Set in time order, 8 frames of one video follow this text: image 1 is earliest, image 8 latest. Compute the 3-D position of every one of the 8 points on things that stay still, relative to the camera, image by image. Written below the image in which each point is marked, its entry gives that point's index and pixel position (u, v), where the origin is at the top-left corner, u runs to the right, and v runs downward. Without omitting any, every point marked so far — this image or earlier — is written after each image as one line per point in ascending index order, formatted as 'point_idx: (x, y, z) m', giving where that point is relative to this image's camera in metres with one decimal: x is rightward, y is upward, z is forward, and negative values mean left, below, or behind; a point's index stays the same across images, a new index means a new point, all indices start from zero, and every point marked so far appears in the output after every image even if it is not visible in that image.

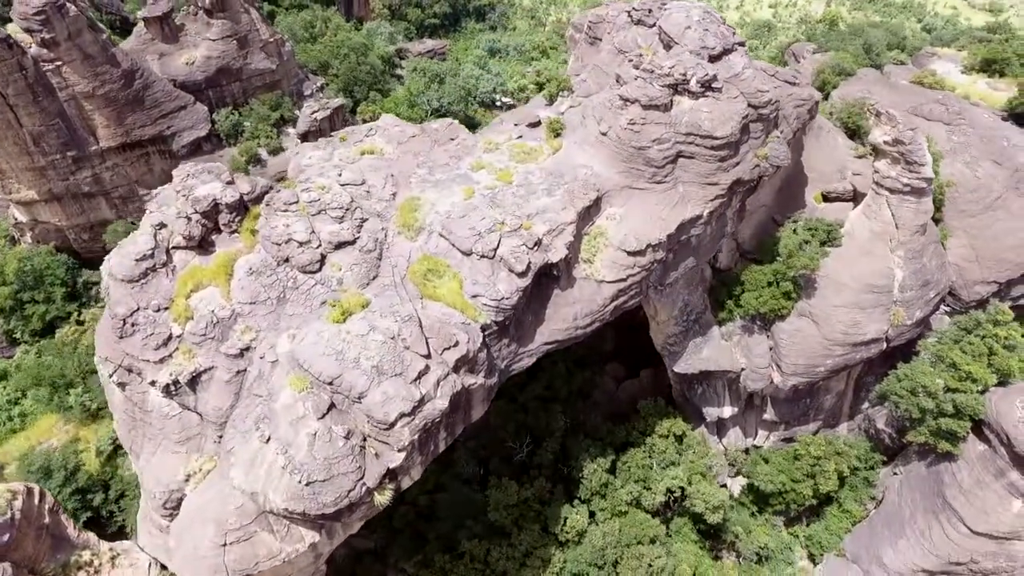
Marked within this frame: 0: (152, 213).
0: (-7.4, +1.5, +12.7) m
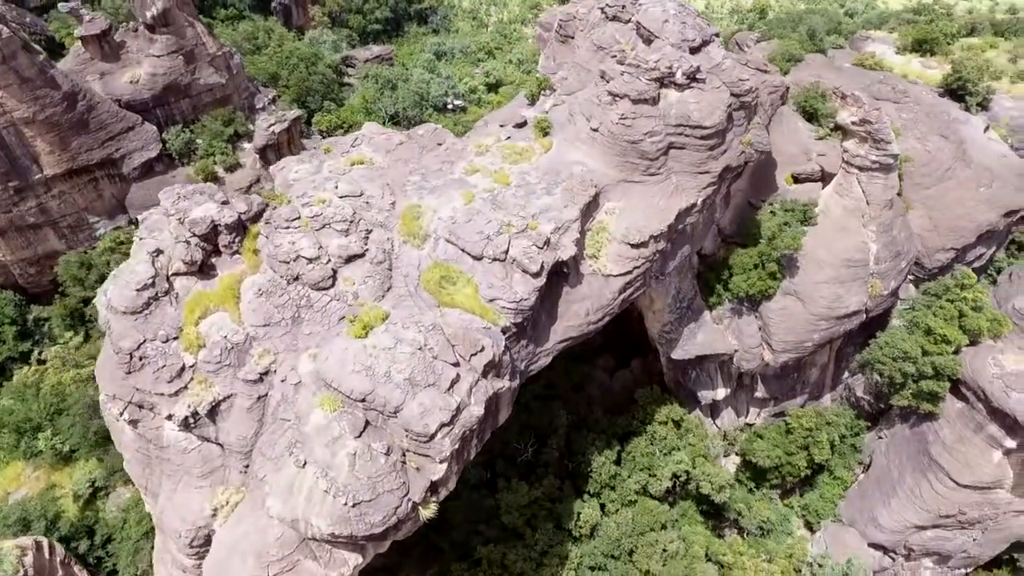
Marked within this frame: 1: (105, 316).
0: (-7.2, +0.9, +12.1) m
1: (-7.5, -0.5, +11.3) m
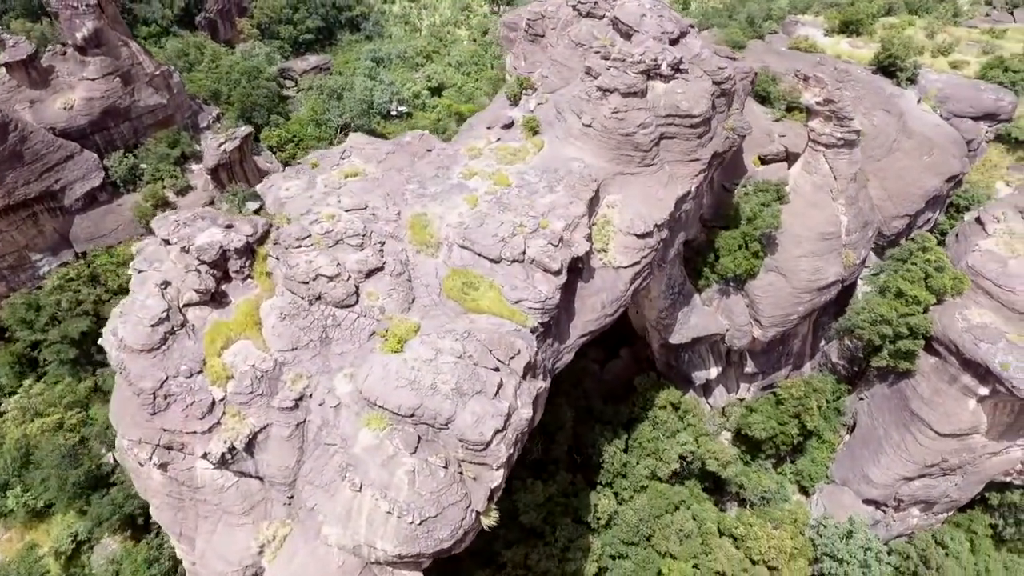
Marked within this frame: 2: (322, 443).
0: (-6.7, +0.3, +11.4) m
1: (-6.8, -1.2, +10.6) m
2: (-3.2, -2.6, +10.3) m
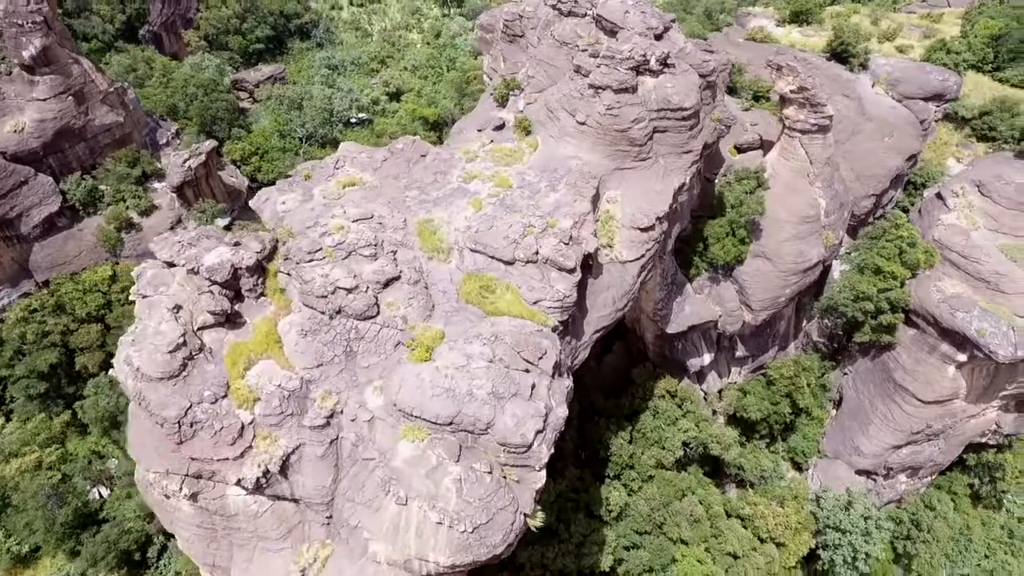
0: (-6.3, -0.2, +11.0) m
1: (-6.3, -1.6, +10.1) m
2: (-2.5, -2.8, +10.1) m
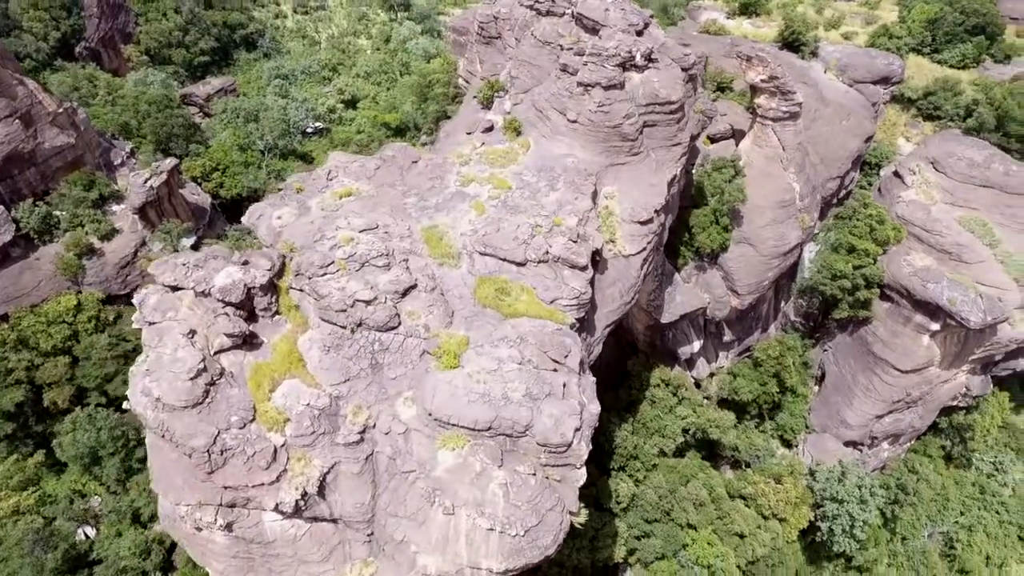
0: (-5.9, -0.6, +10.6) m
1: (-5.7, -2.1, +9.7) m
2: (-1.9, -3.0, +10.0) m
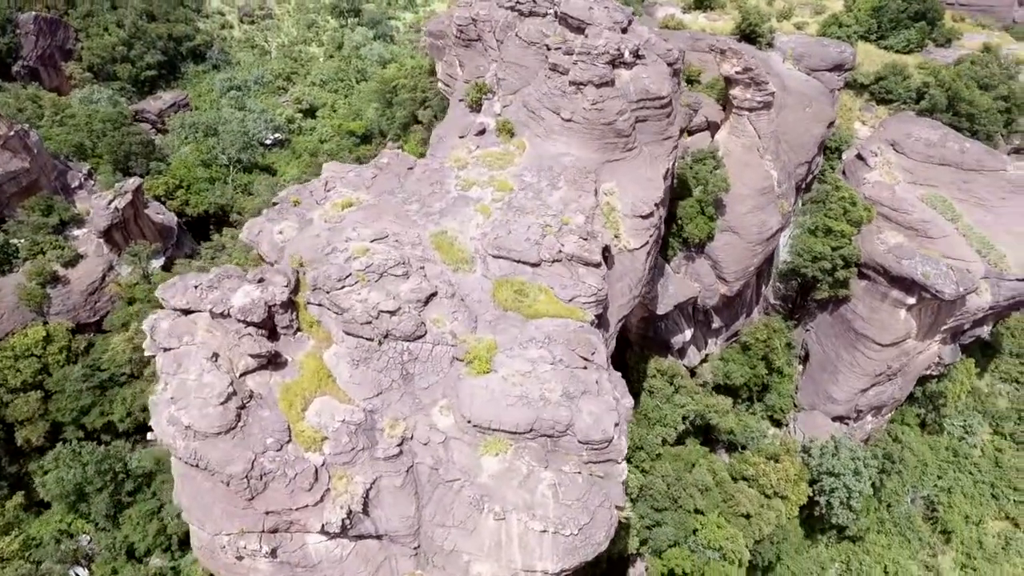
0: (-5.3, -1.0, +10.2) m
1: (-5.0, -2.4, +9.3) m
2: (-1.1, -3.1, +9.9) m
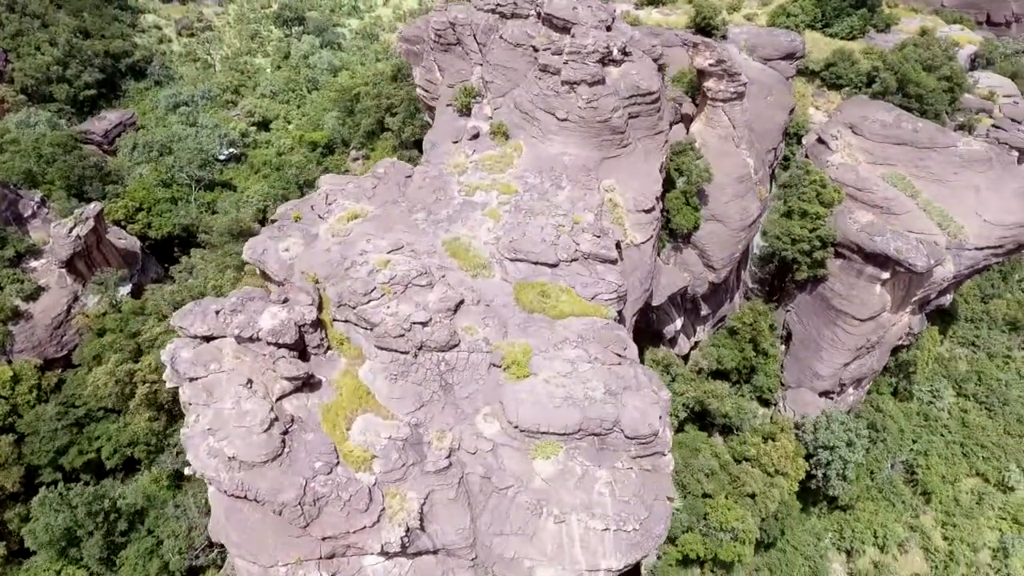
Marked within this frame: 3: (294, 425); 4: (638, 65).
0: (-4.6, -1.4, +9.8) m
1: (-4.1, -2.8, +9.0) m
2: (-0.3, -3.2, +9.8) m
3: (-3.4, -2.1, +9.6) m
4: (+3.4, +6.0, +16.5) m
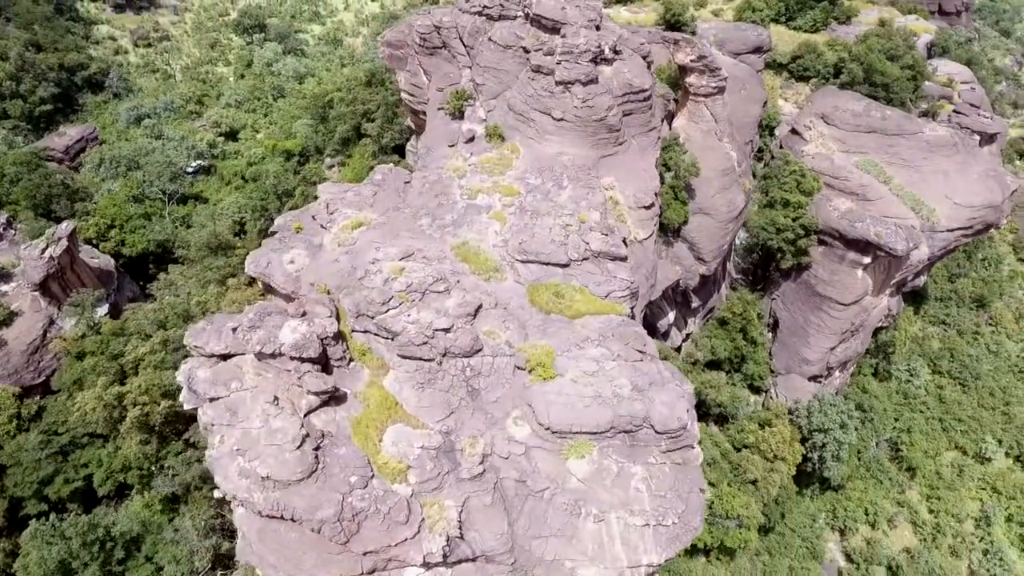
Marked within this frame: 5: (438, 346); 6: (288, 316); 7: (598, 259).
0: (-4.1, -1.7, +9.5) m
1: (-3.5, -3.0, +8.8) m
2: (+0.3, -3.3, +9.8) m
3: (-2.9, -2.3, +9.4) m
4: (+3.2, +6.1, +16.6) m
5: (-1.3, -1.0, +10.5) m
6: (-3.9, -0.5, +10.4) m
7: (+1.8, +0.6, +12.9) m
